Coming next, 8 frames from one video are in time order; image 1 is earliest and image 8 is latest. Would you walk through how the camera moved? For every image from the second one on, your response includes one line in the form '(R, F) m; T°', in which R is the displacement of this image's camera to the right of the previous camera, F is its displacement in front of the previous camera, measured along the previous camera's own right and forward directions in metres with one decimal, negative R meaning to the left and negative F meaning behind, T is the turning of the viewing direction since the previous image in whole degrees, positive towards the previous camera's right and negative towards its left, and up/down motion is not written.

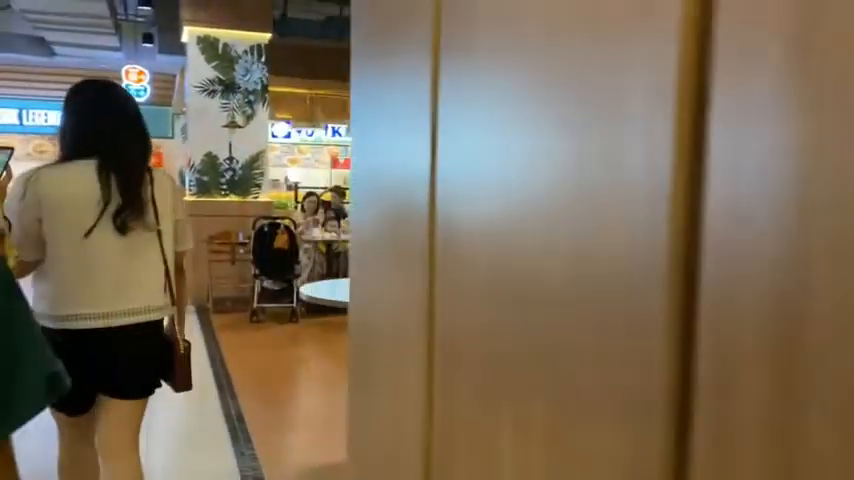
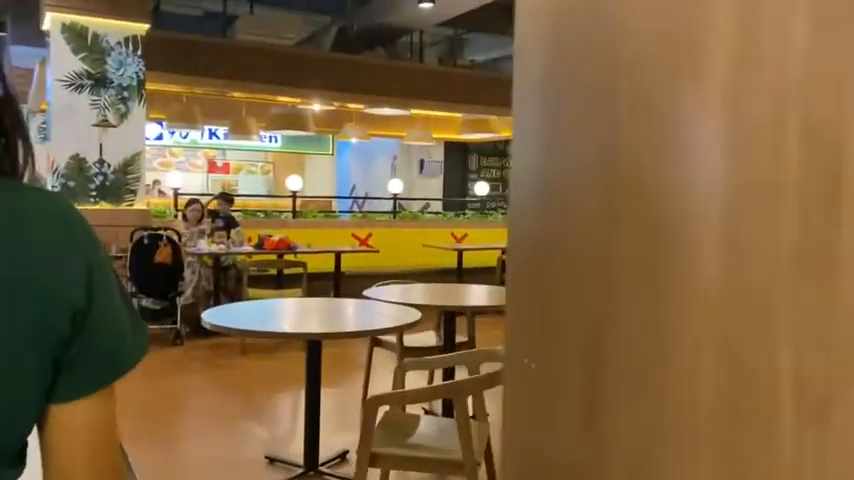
(-0.2, +0.4) m; +10°
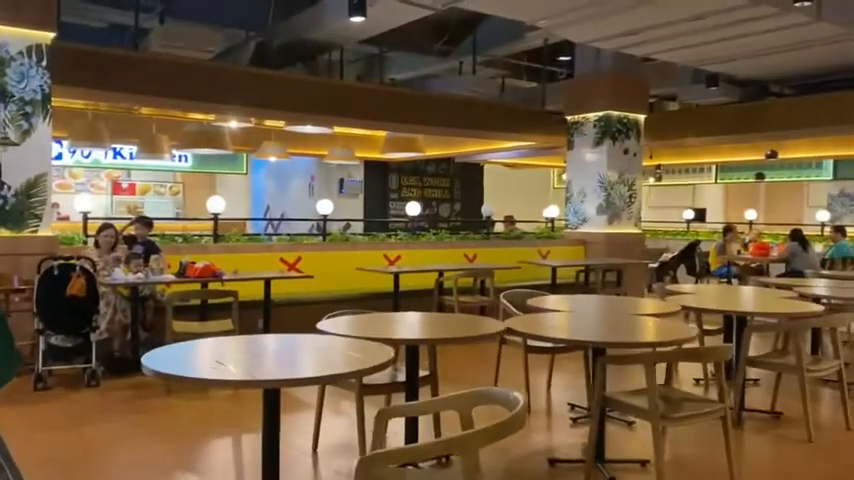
(-0.2, +0.3) m; +7°
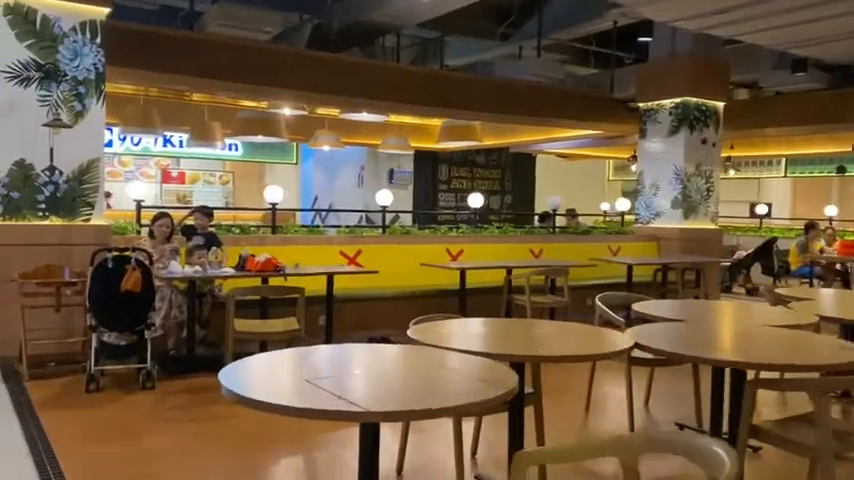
(-0.3, +0.5) m; -3°
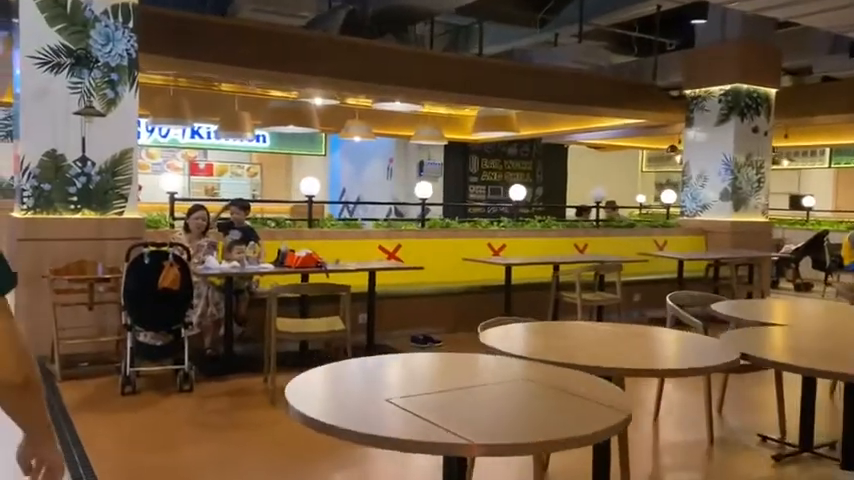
(-0.2, +0.3) m; -2°
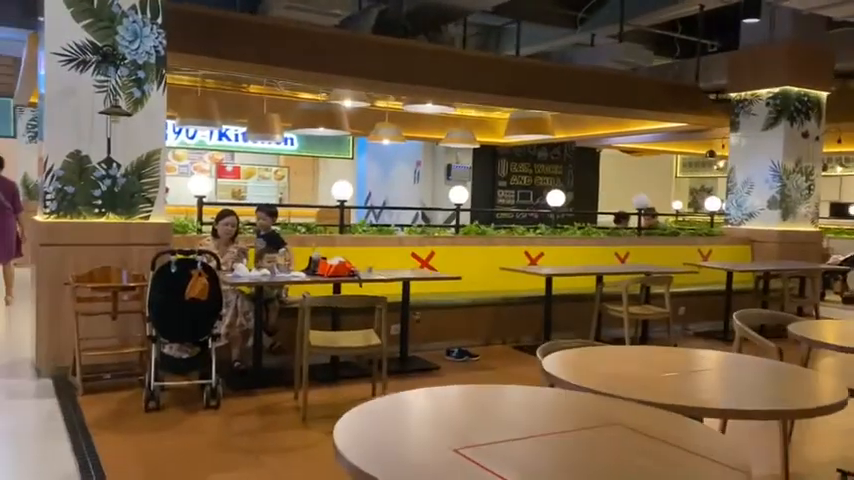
(-0.1, +0.3) m; -2°
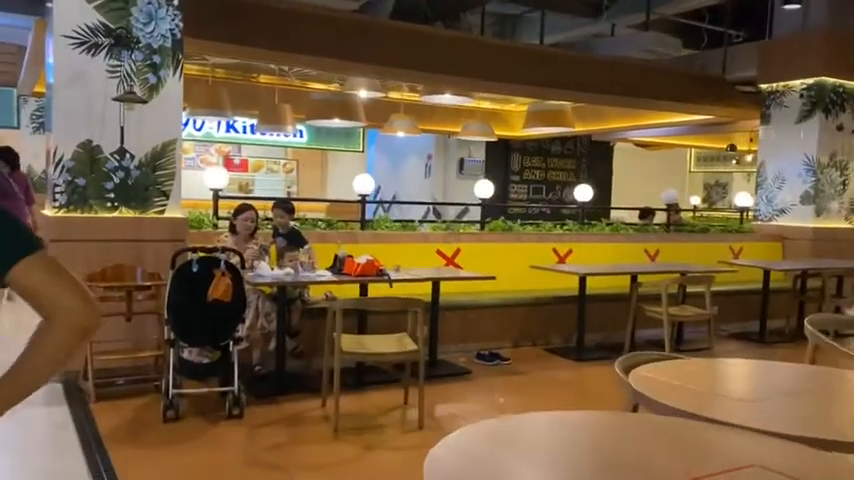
(-0.2, +0.3) m; 0°
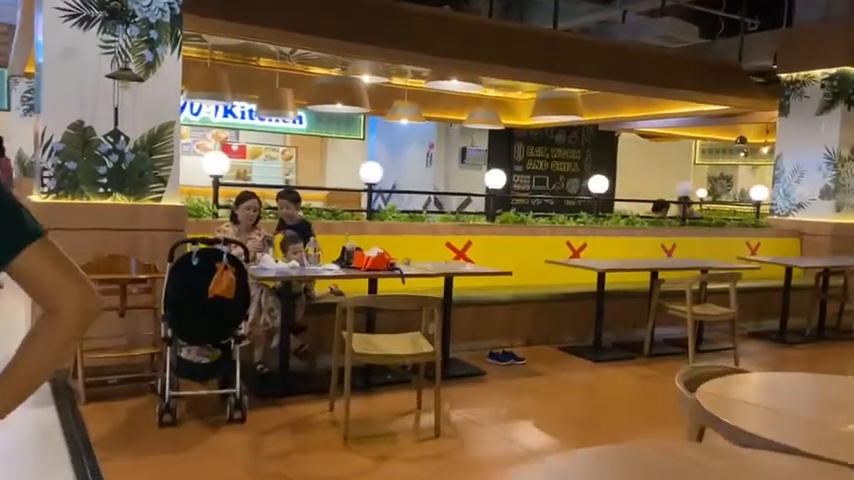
(-0.1, +0.3) m; 0°
